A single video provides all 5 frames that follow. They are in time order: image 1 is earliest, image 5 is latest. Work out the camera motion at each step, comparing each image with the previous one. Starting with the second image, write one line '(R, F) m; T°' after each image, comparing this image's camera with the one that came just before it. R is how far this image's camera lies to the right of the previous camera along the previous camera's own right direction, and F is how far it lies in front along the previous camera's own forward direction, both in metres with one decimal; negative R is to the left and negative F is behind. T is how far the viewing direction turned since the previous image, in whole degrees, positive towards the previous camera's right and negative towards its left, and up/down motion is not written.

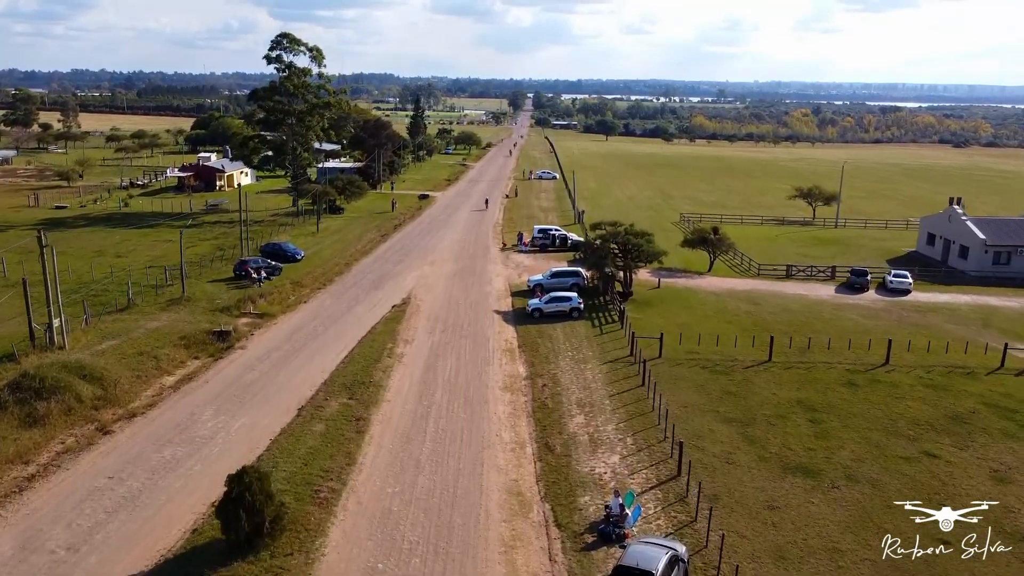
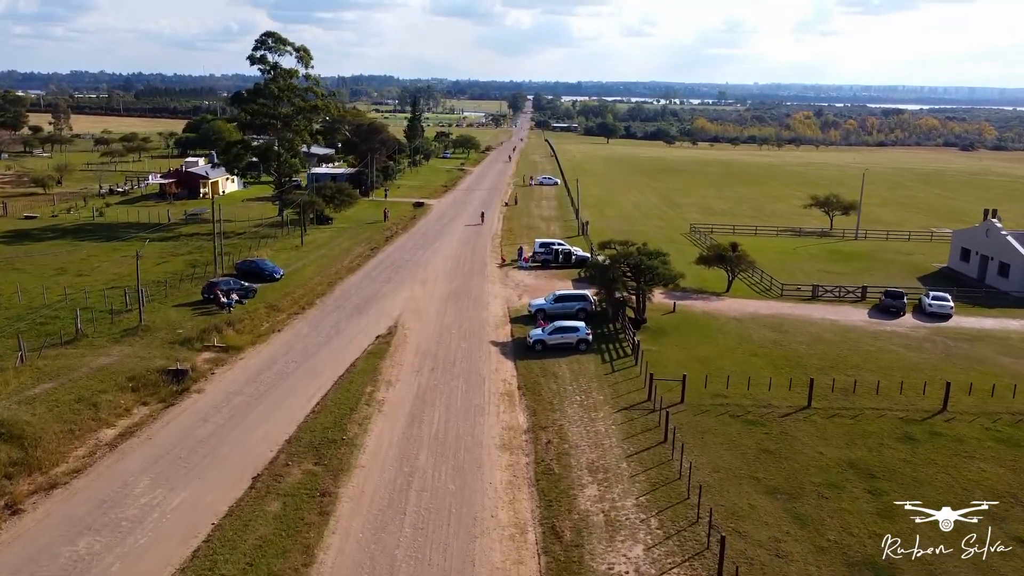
(0.0, +4.3) m; 0°
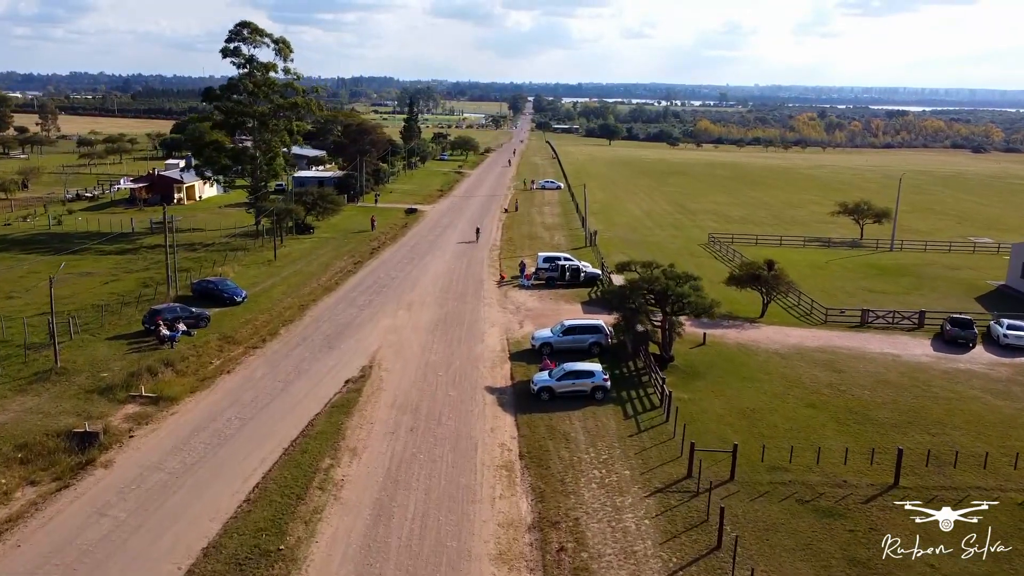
(0.0, +6.3) m; 0°
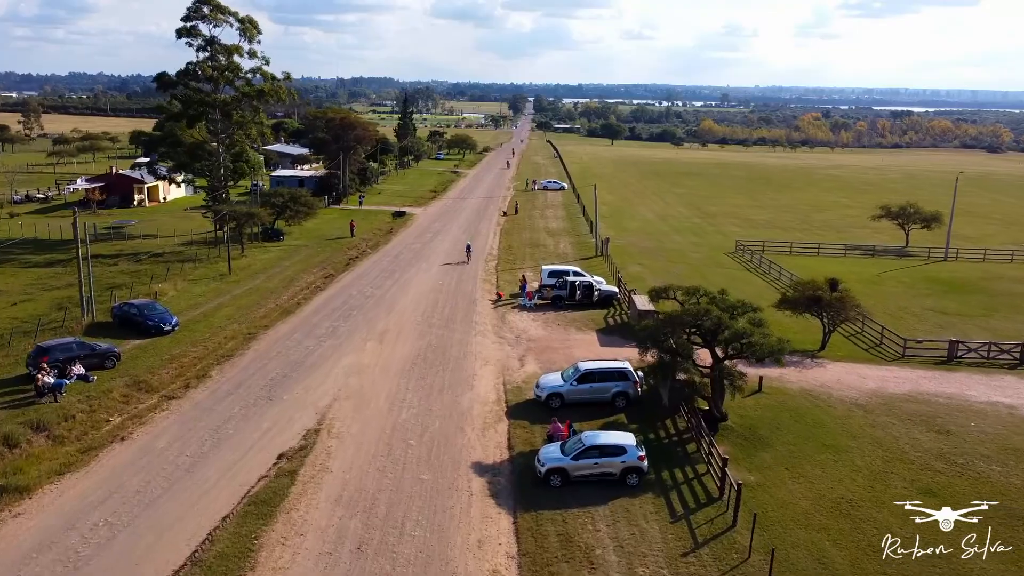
(+0.1, +7.8) m; 0°
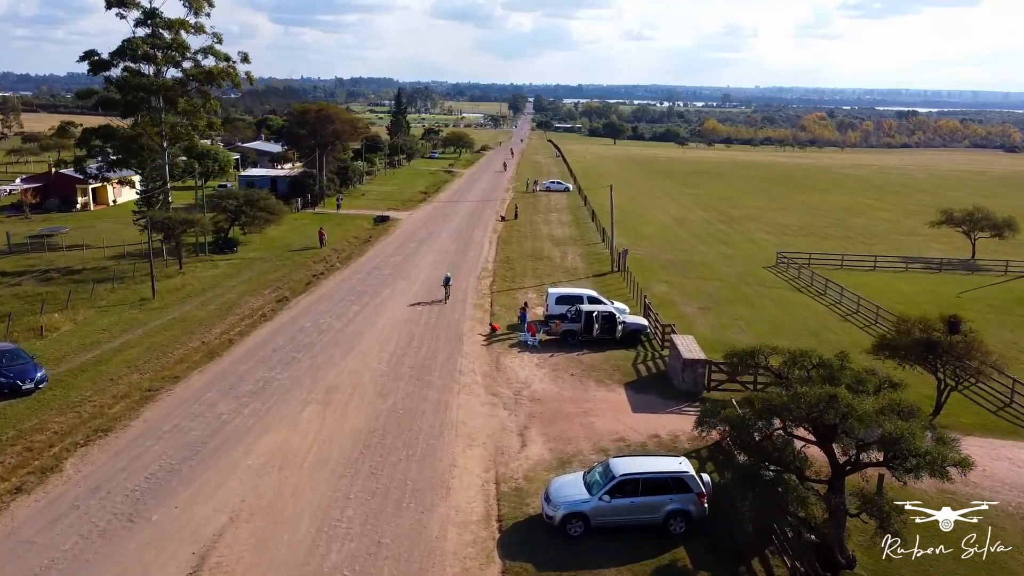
(+0.1, +8.6) m; 0°
